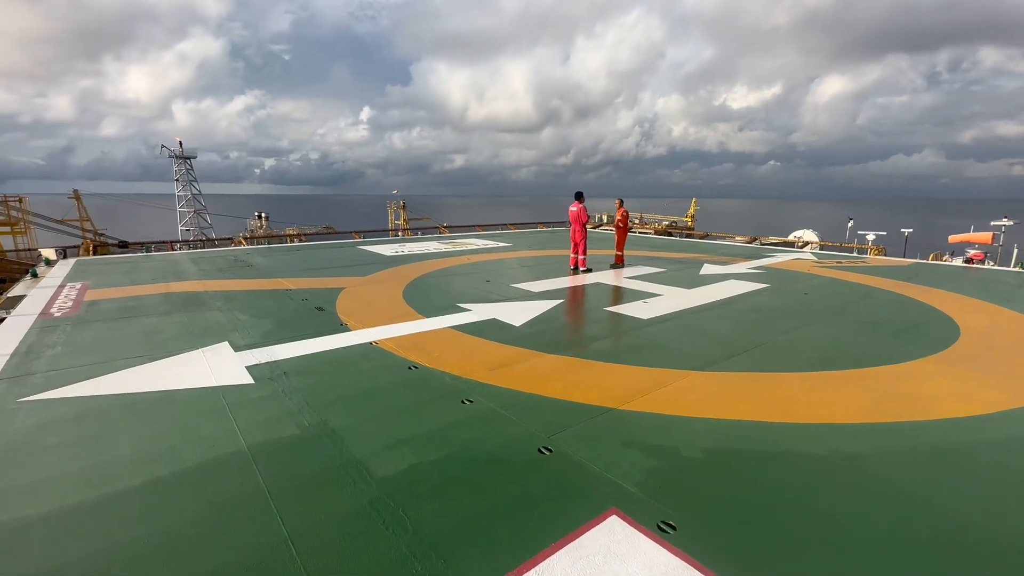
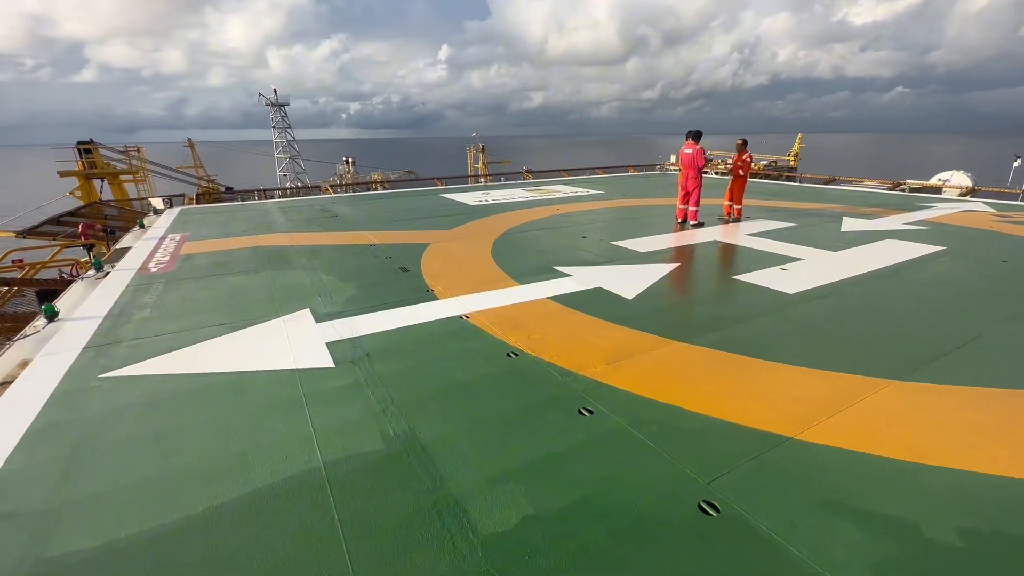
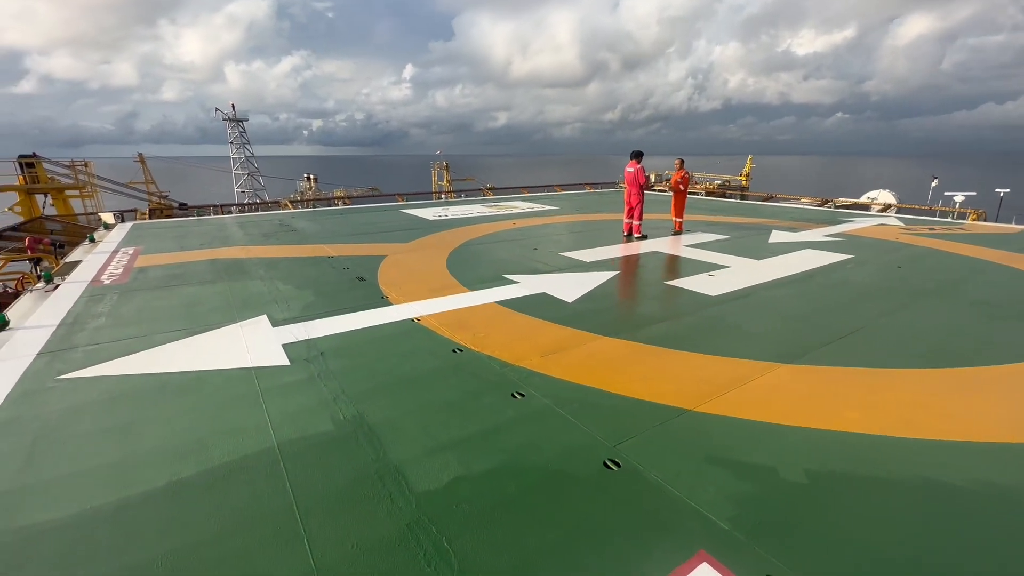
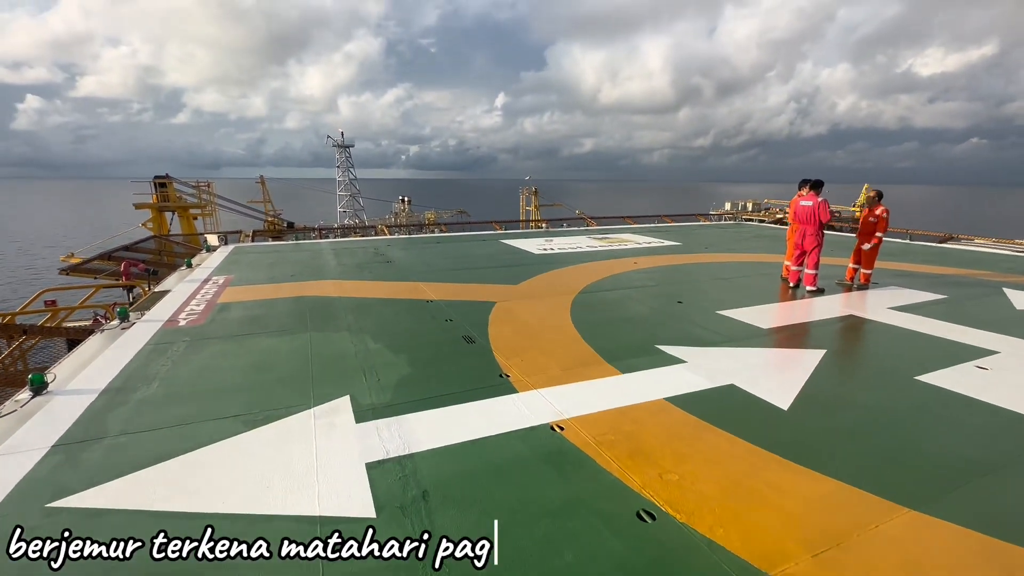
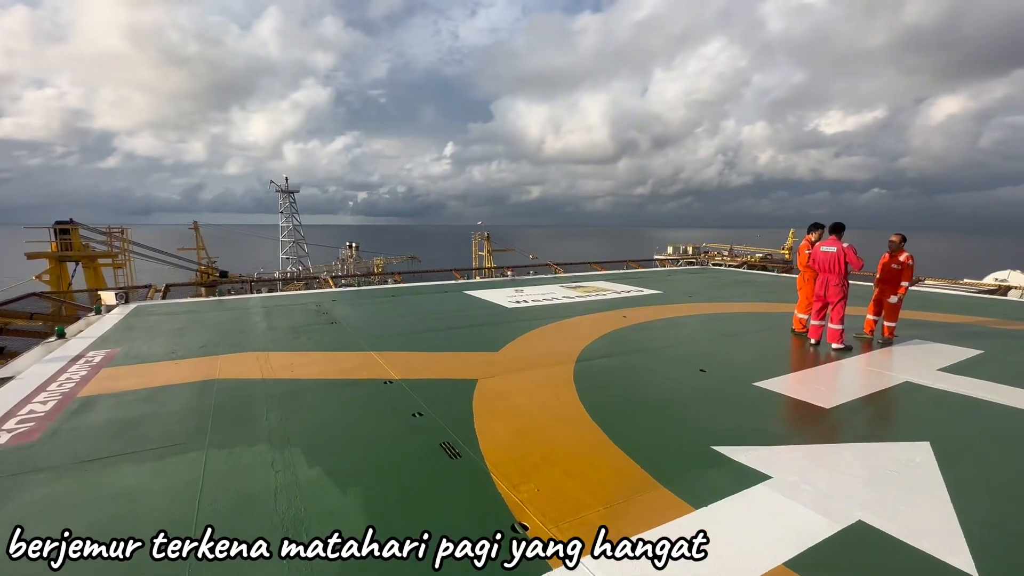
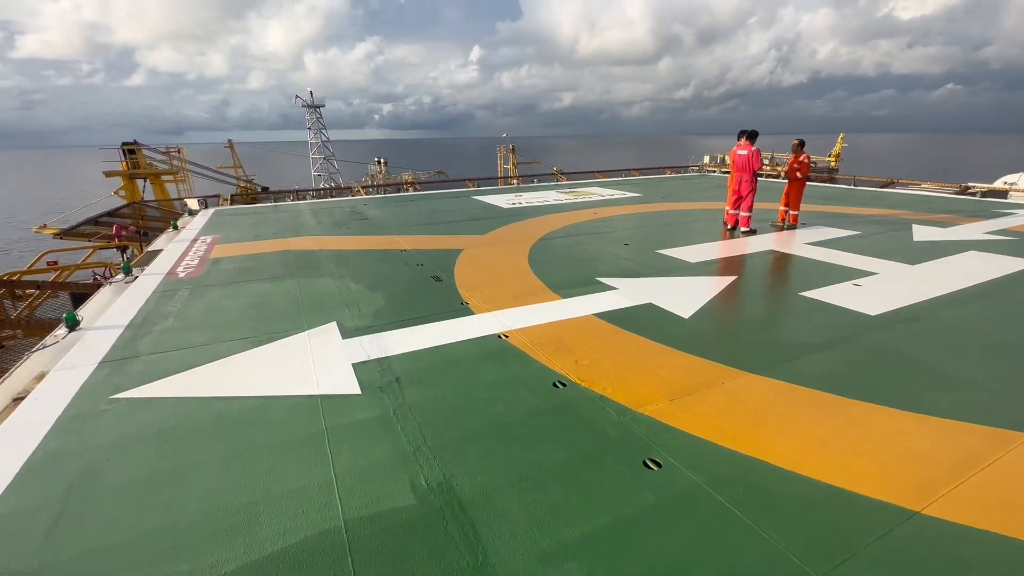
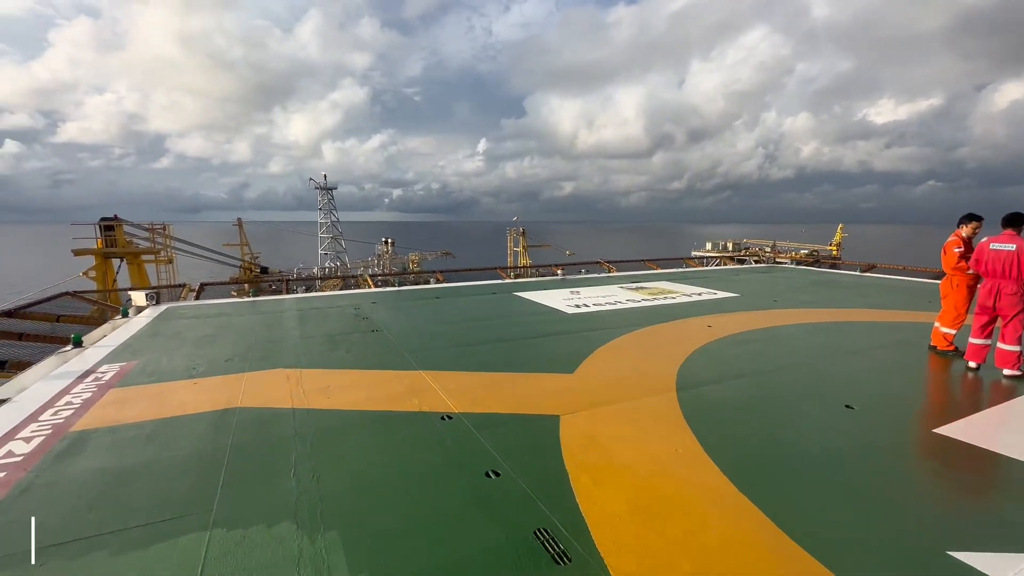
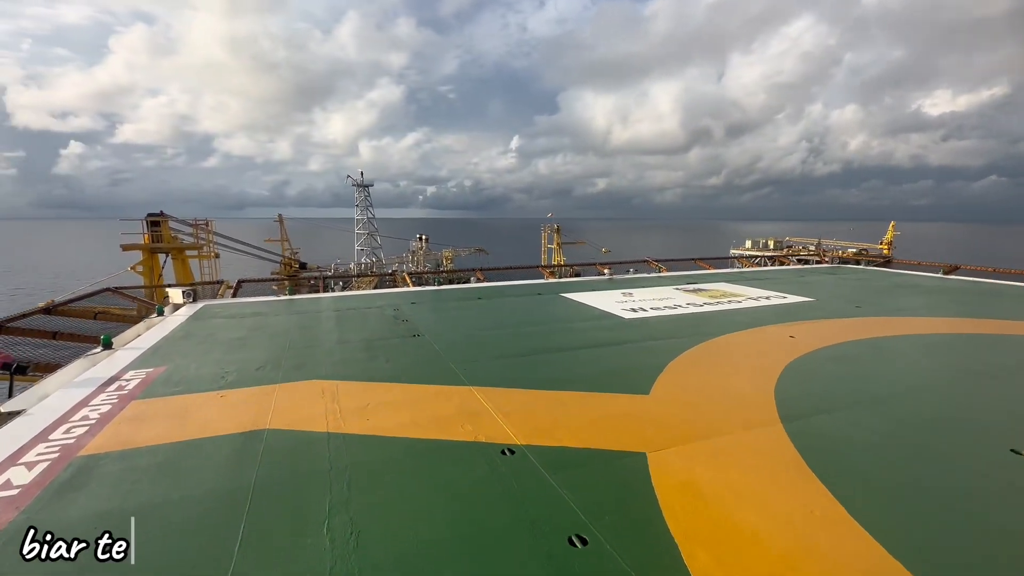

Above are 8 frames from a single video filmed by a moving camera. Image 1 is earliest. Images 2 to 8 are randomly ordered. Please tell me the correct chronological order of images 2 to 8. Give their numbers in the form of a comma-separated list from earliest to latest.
3, 2, 6, 4, 5, 7, 8
